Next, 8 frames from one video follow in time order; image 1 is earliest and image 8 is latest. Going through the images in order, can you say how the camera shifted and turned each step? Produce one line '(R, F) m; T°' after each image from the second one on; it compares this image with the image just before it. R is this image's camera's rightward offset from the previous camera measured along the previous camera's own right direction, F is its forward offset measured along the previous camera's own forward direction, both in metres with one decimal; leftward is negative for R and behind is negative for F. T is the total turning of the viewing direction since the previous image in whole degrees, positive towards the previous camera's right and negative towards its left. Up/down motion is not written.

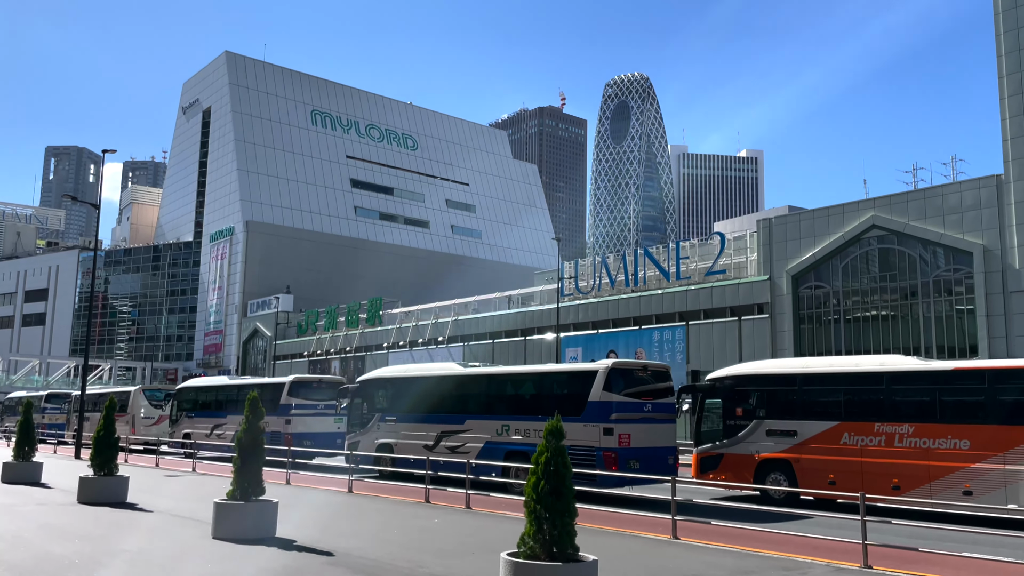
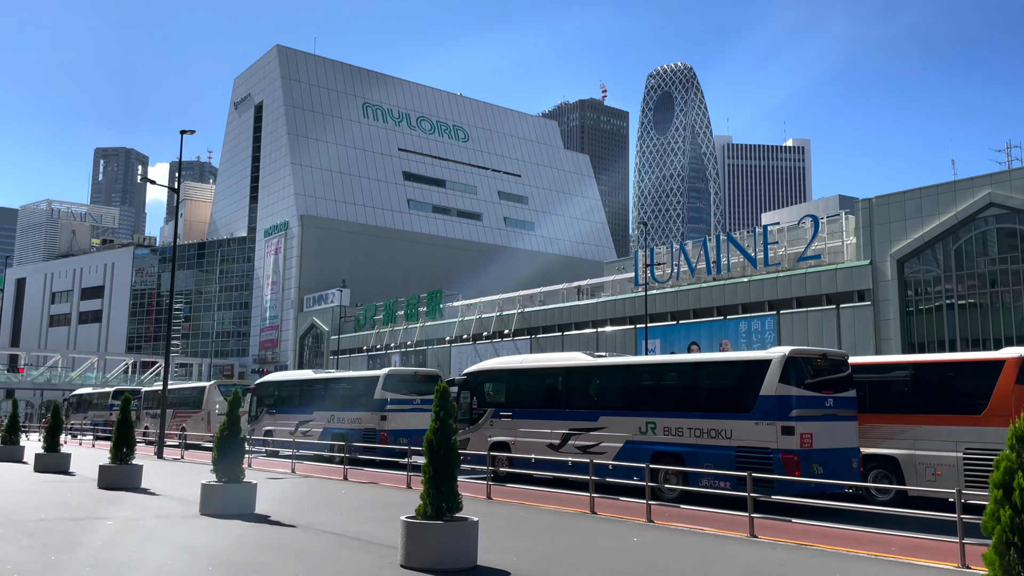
(-1.9, +1.9) m; -3°
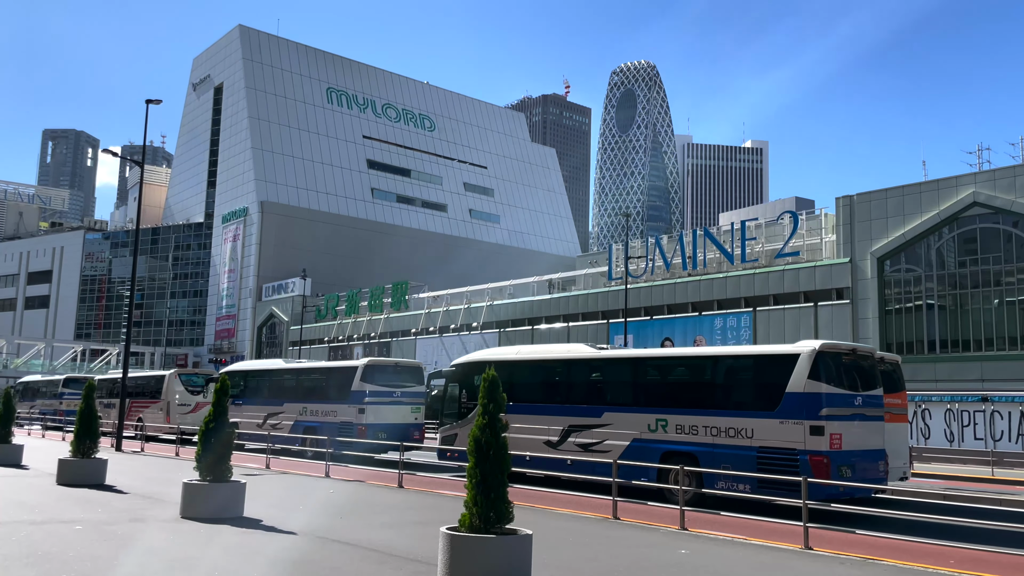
(-0.8, +1.1) m; +3°
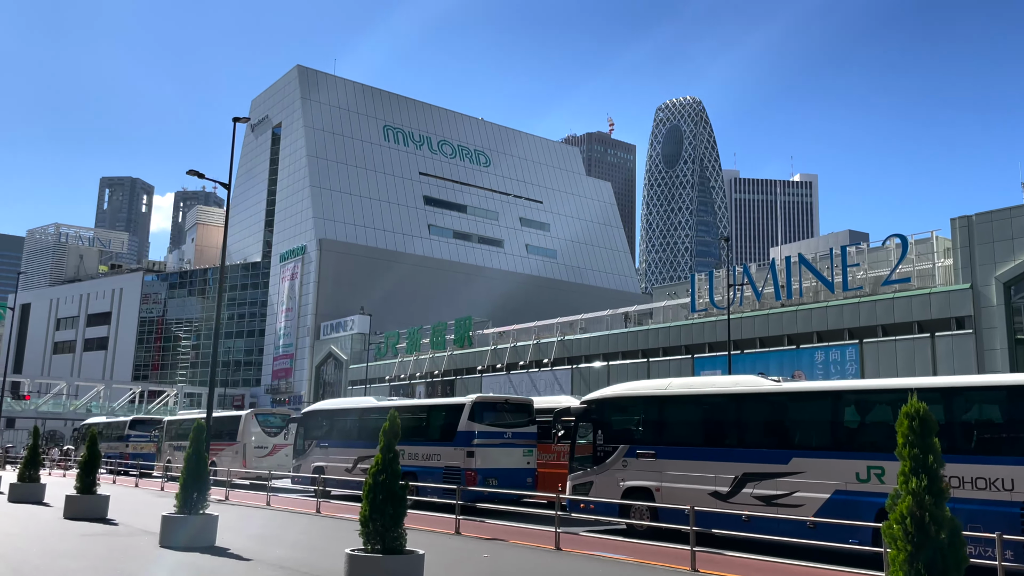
(-1.9, +2.2) m; -3°
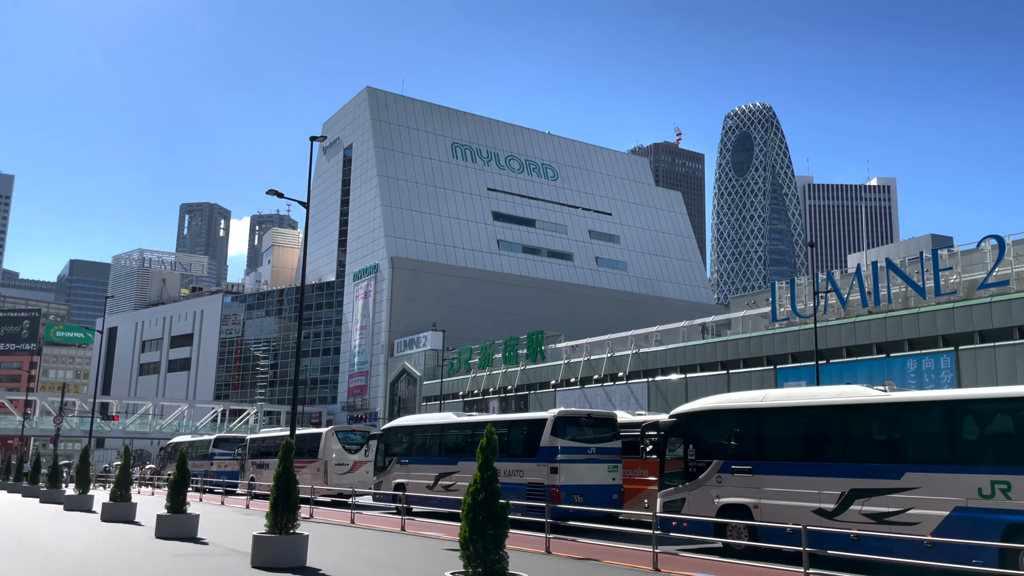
(-0.3, +0.4) m; -5°
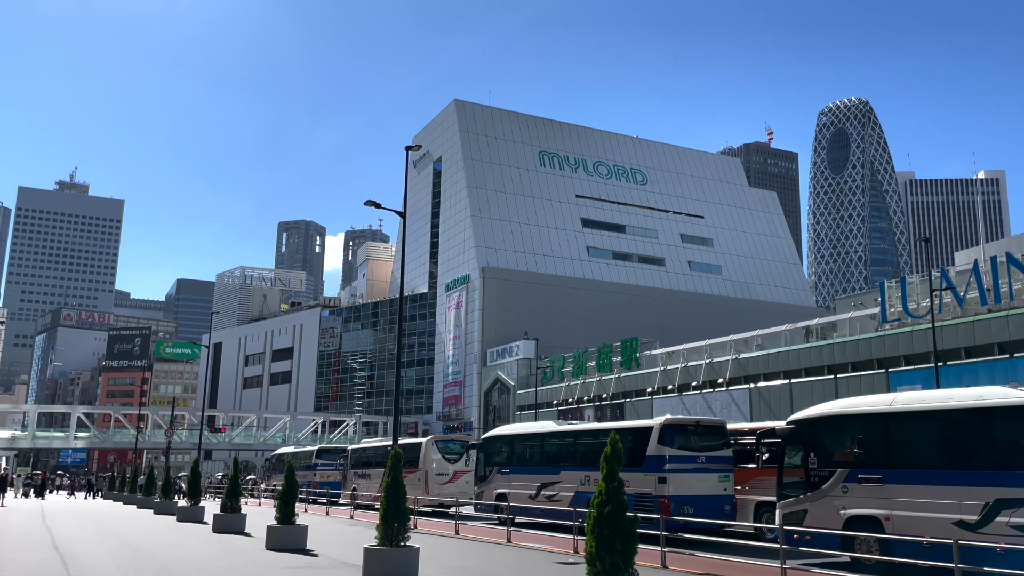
(-0.3, +0.4) m; -6°
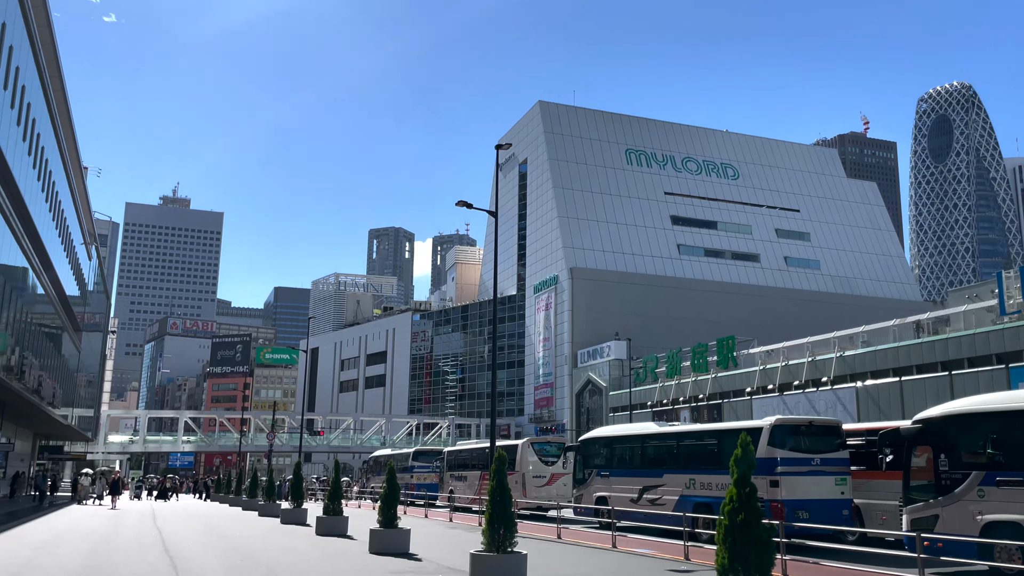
(-0.2, +0.4) m; -6°
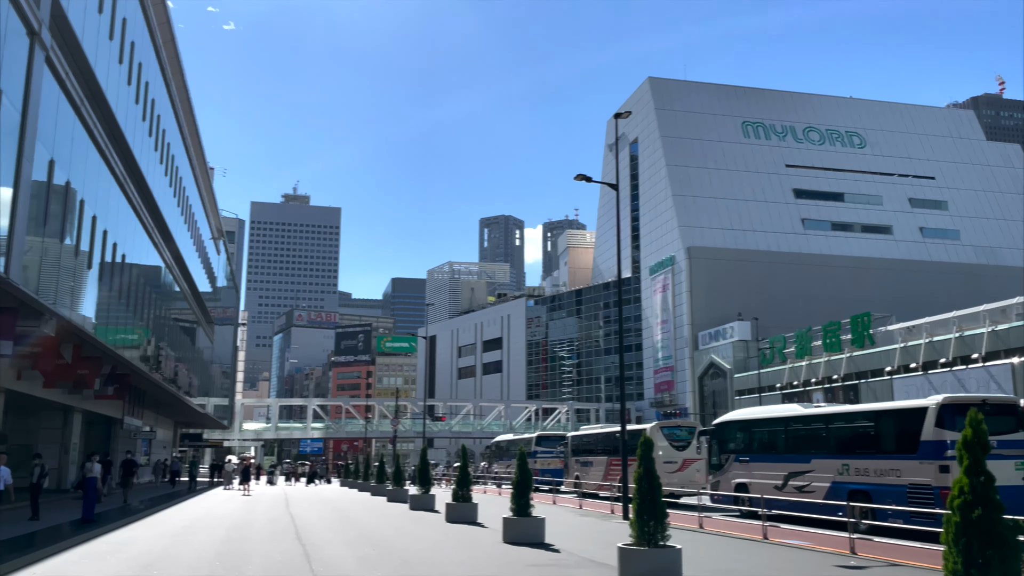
(-0.3, +0.9) m; -8°
